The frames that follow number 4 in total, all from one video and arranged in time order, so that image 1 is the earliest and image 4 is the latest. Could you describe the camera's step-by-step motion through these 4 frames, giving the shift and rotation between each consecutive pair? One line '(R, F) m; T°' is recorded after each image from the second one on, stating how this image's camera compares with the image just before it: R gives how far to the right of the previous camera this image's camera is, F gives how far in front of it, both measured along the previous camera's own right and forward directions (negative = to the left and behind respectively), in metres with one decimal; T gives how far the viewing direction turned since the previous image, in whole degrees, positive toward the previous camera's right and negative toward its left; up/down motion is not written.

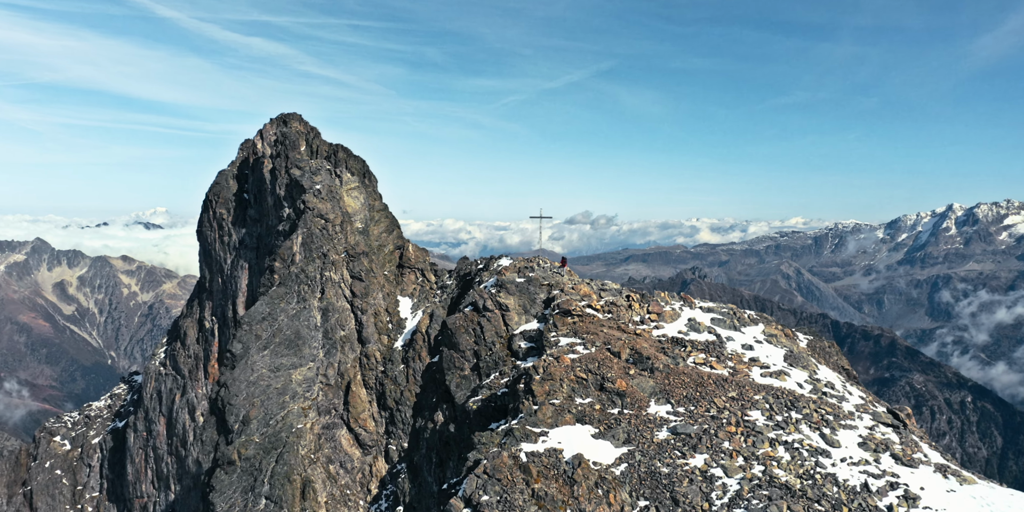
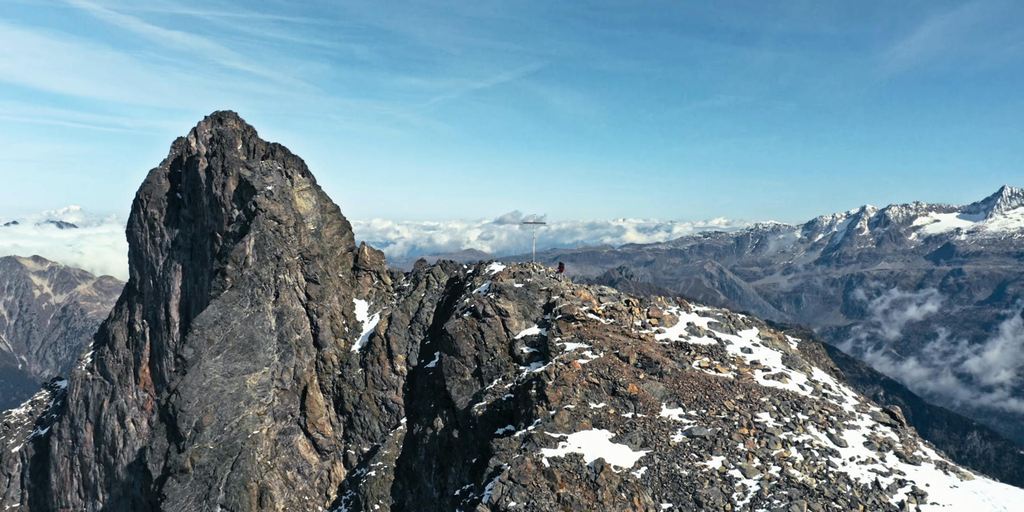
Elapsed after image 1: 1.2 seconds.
(-6.4, -0.3) m; +4°
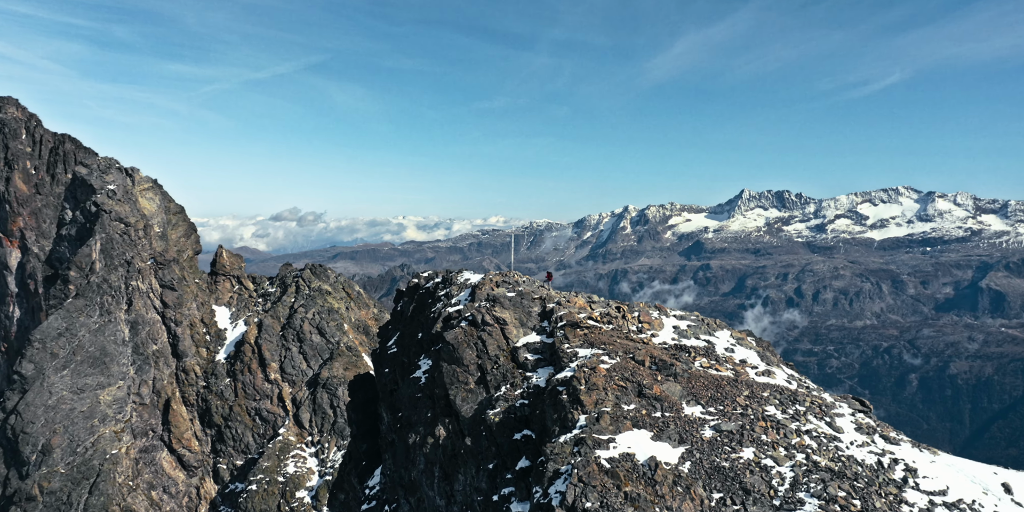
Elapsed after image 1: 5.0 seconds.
(-19.5, -2.0) m; +11°
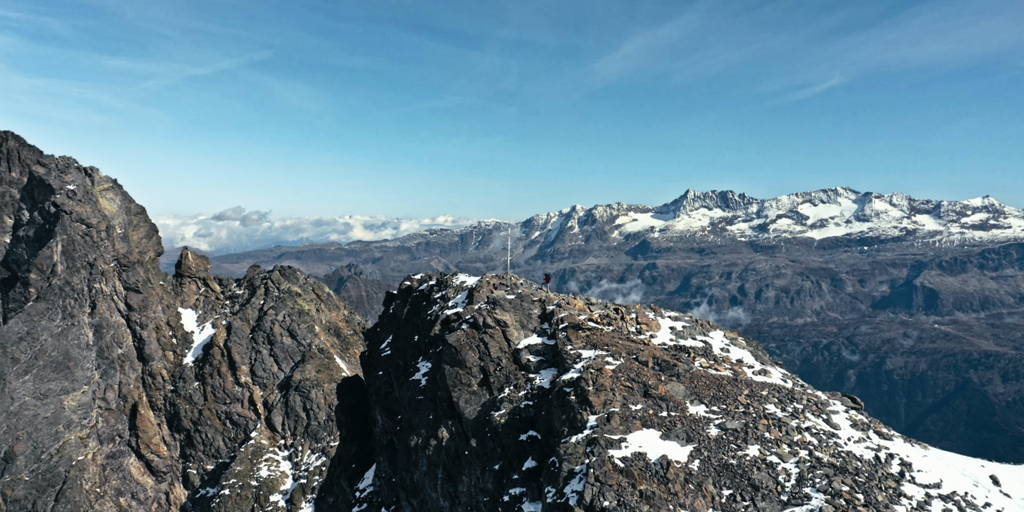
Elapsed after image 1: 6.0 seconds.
(-4.7, -1.3) m; +2°
